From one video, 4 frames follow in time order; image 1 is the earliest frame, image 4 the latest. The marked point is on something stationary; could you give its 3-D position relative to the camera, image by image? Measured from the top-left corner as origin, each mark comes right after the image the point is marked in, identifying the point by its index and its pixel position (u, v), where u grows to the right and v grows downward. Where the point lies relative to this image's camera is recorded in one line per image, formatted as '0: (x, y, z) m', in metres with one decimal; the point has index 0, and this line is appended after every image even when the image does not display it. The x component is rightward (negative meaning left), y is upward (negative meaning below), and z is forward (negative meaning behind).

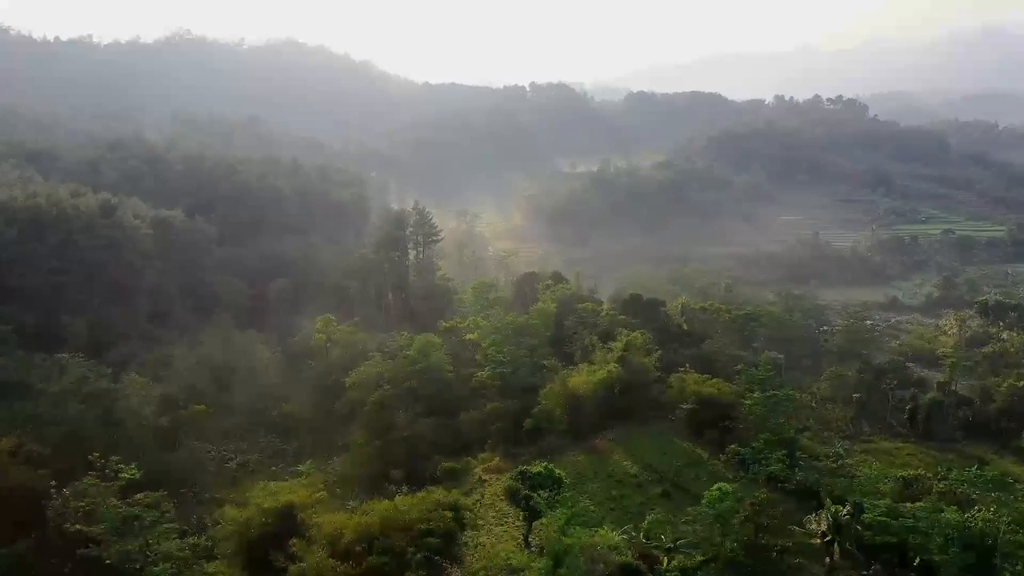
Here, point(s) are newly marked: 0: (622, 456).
0: (+3.2, -4.9, +18.9) m
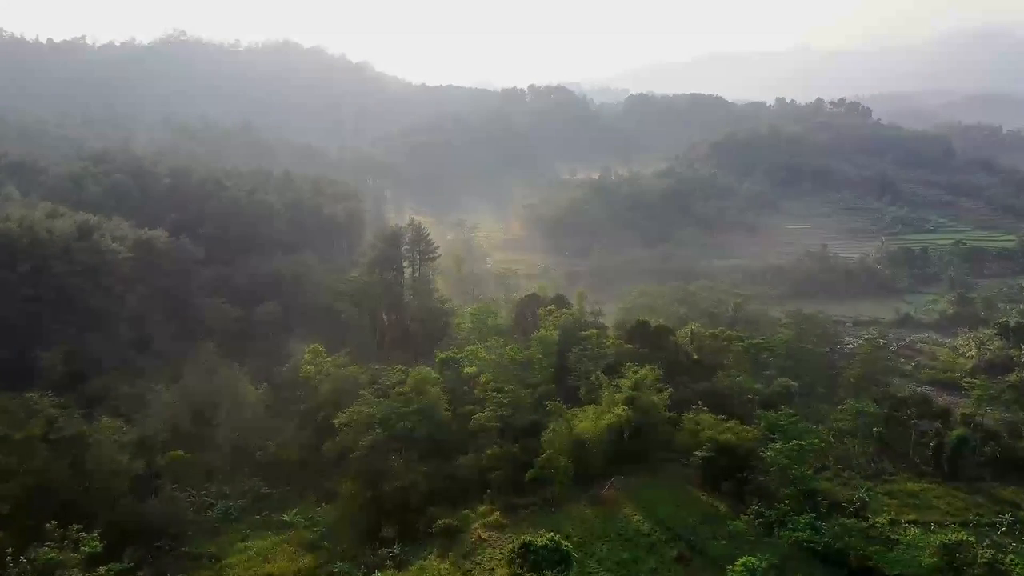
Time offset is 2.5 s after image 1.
0: (+3.2, -5.9, +17.4) m
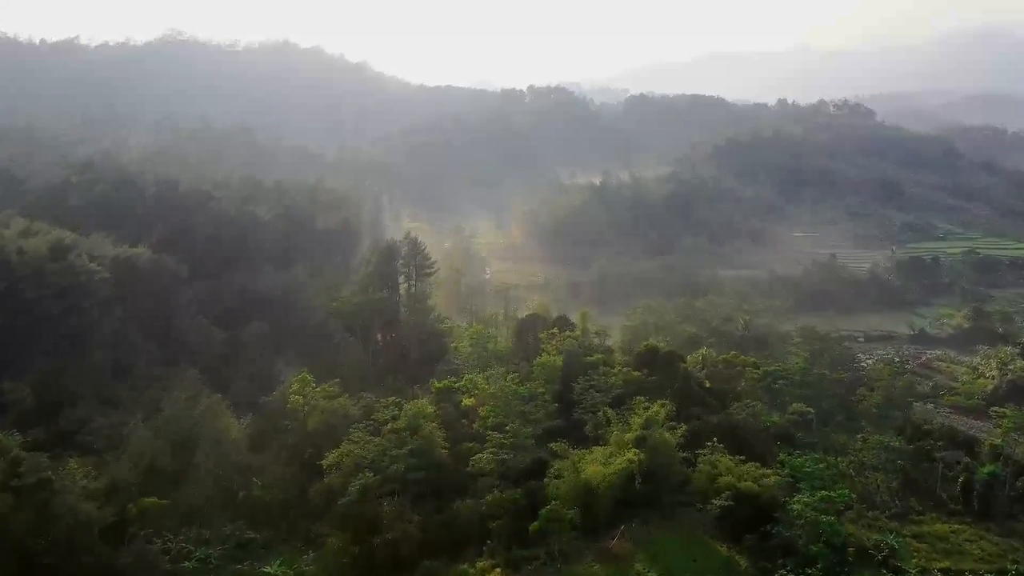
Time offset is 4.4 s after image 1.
0: (+3.3, -6.8, +15.9) m
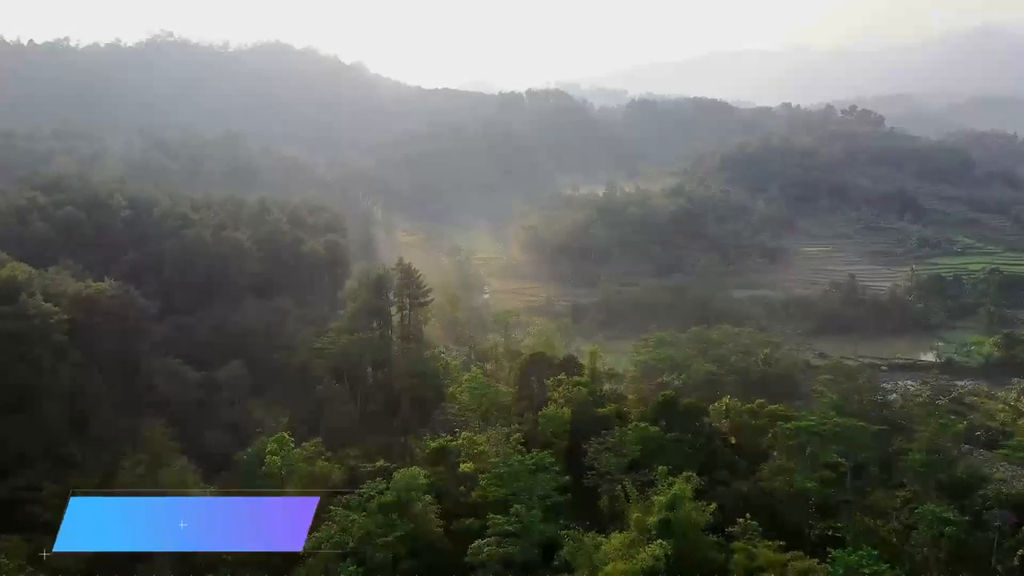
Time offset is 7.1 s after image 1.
0: (+3.4, -8.3, +13.4) m
